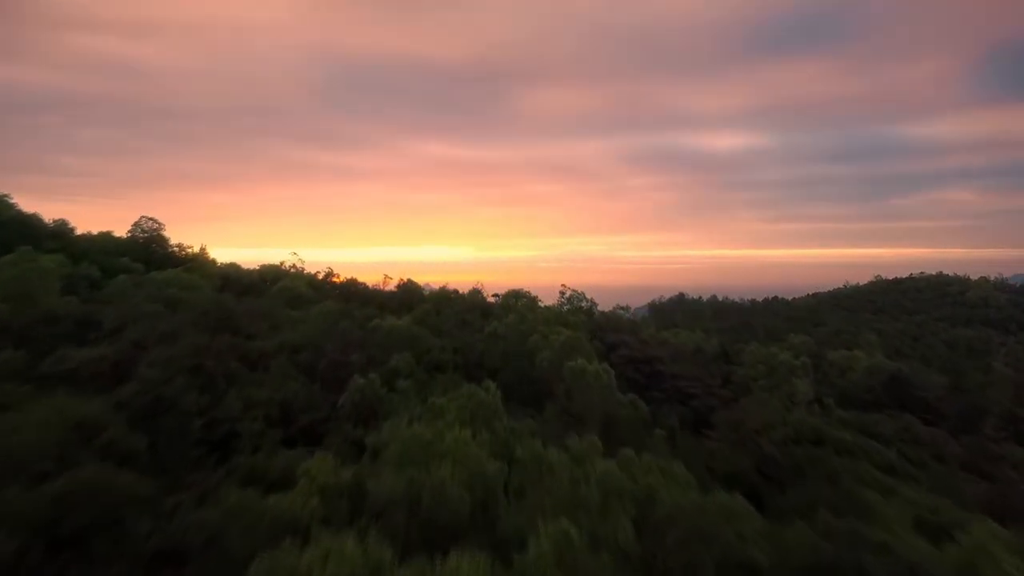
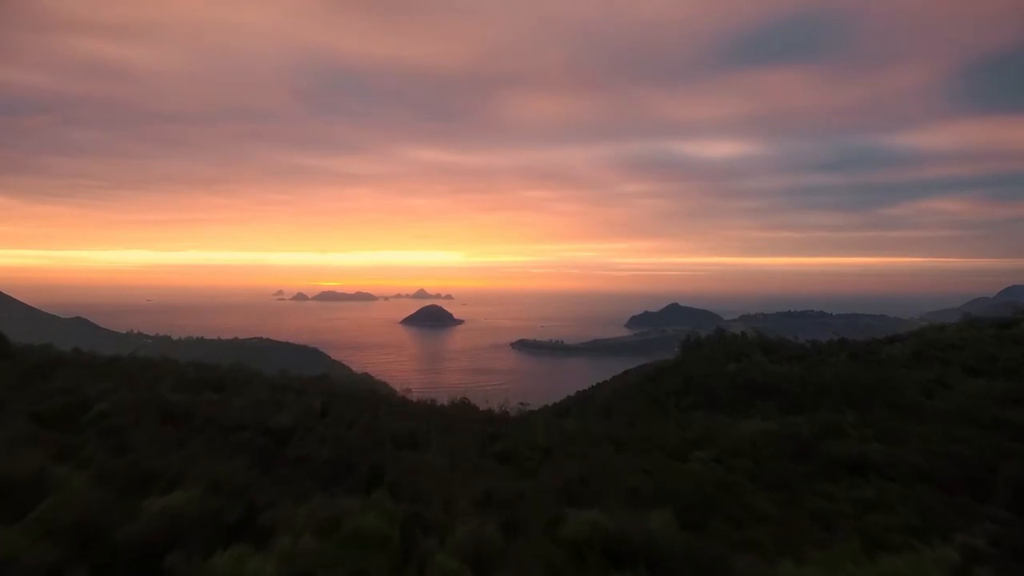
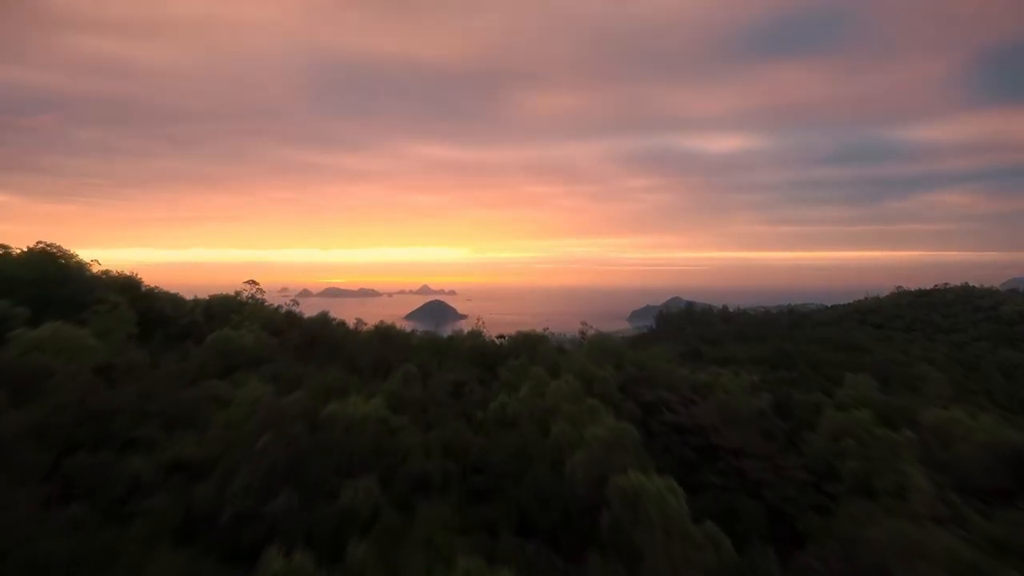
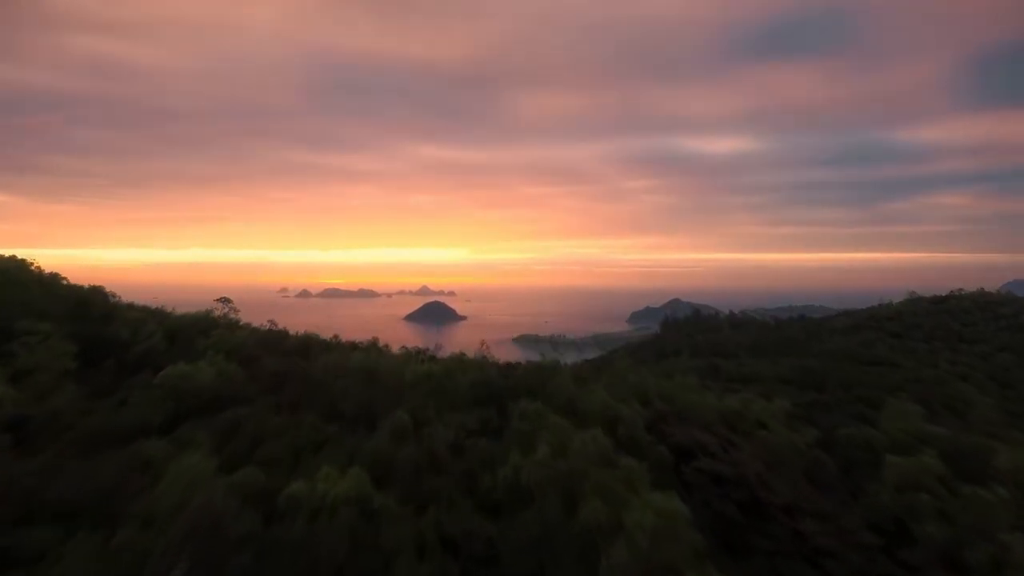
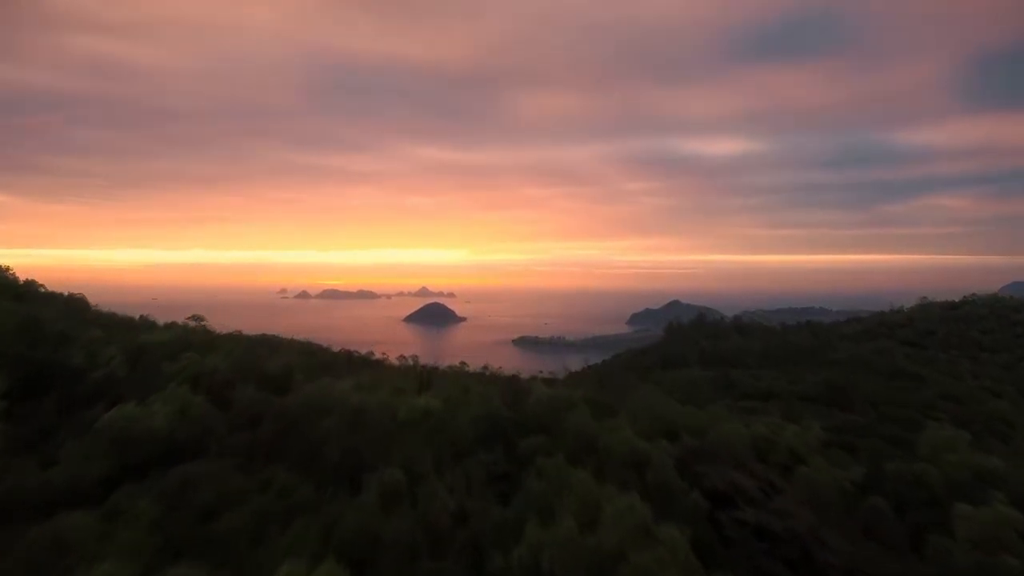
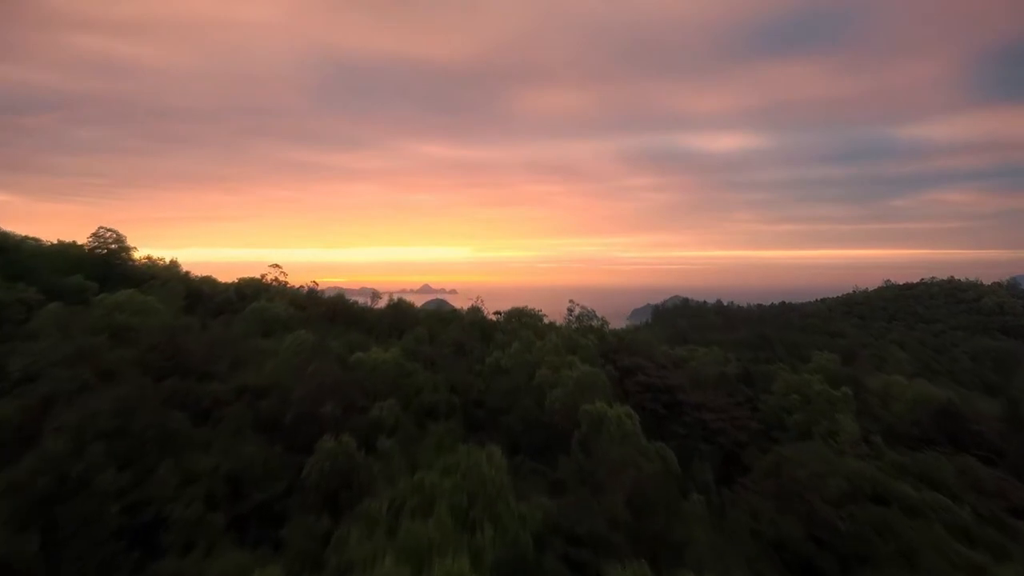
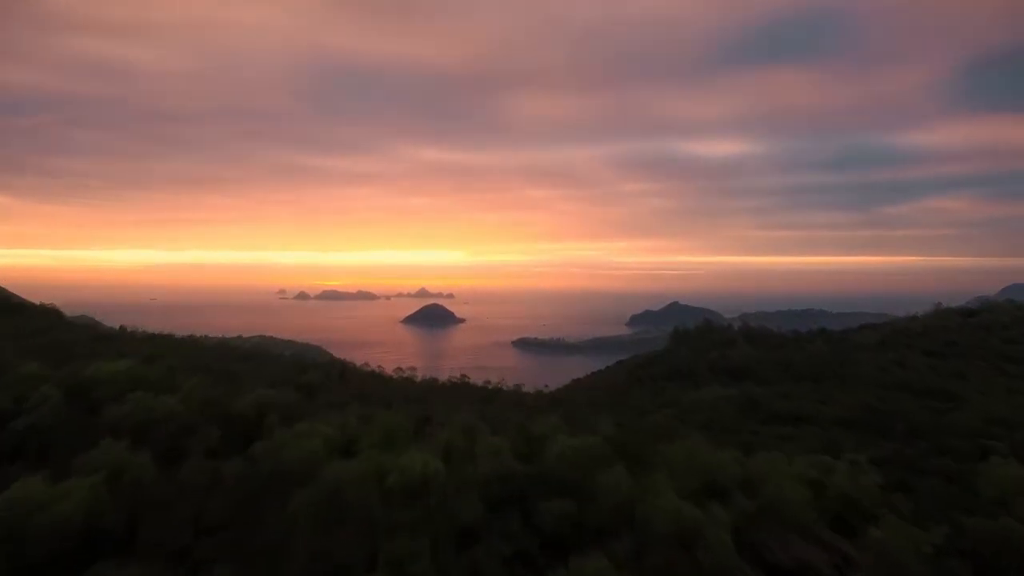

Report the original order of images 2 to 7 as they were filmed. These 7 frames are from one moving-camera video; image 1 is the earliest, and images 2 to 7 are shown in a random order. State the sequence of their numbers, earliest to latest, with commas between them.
6, 3, 4, 5, 7, 2
